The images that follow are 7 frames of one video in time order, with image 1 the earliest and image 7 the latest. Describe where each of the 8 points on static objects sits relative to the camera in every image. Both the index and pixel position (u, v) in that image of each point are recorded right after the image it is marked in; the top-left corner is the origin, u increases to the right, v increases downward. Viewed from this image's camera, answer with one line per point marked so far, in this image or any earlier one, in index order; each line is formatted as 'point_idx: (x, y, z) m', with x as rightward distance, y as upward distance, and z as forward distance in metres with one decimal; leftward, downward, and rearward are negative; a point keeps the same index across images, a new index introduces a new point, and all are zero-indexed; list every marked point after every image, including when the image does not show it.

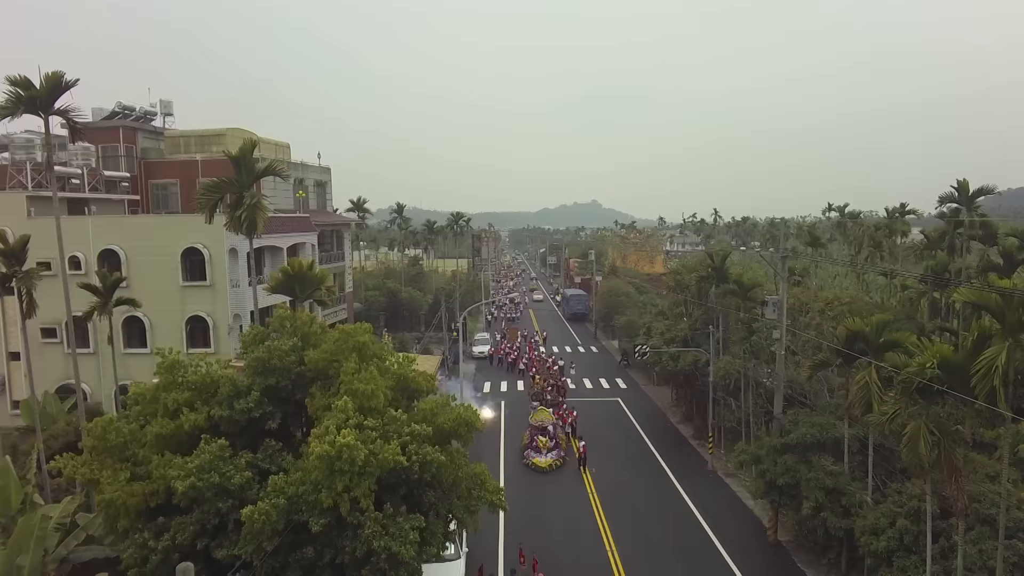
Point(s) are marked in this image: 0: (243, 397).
0: (-5.3, -2.1, +12.7) m
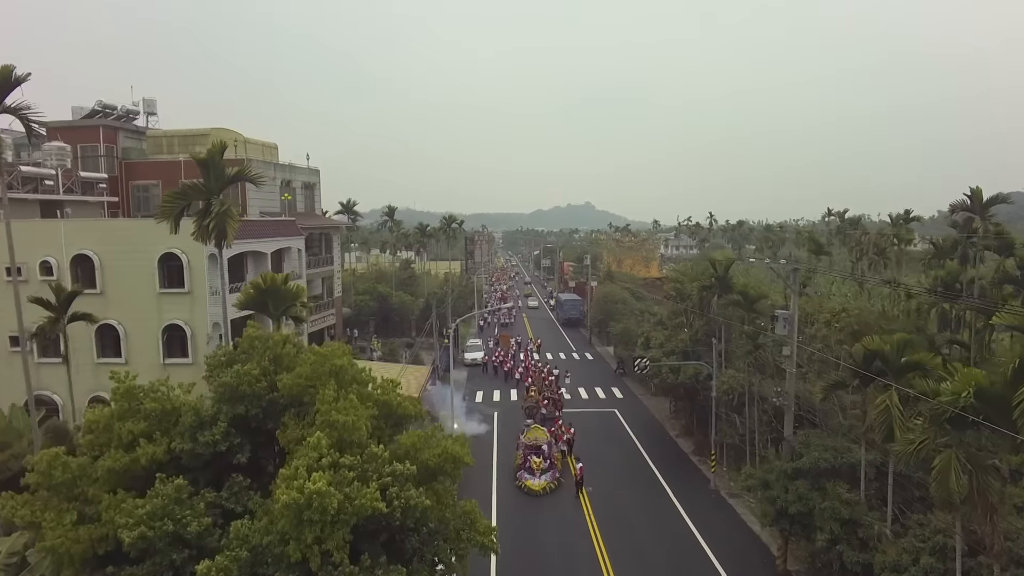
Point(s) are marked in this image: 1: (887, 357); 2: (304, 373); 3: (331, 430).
0: (-5.4, -2.5, +11.4) m
1: (+9.2, -1.7, +15.7) m
2: (-3.8, -1.6, +11.8) m
3: (-3.0, -2.3, +10.6) m
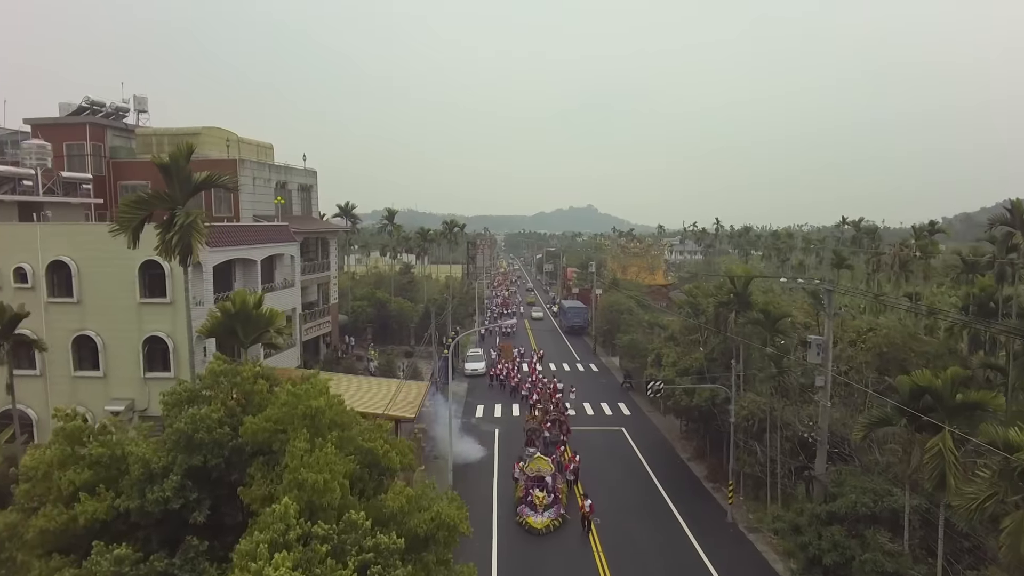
0: (-5.3, -2.9, +9.7) m
1: (+9.3, -2.3, +14.0) m
2: (-3.7, -2.0, +10.0) m
3: (-2.9, -2.8, +8.9) m
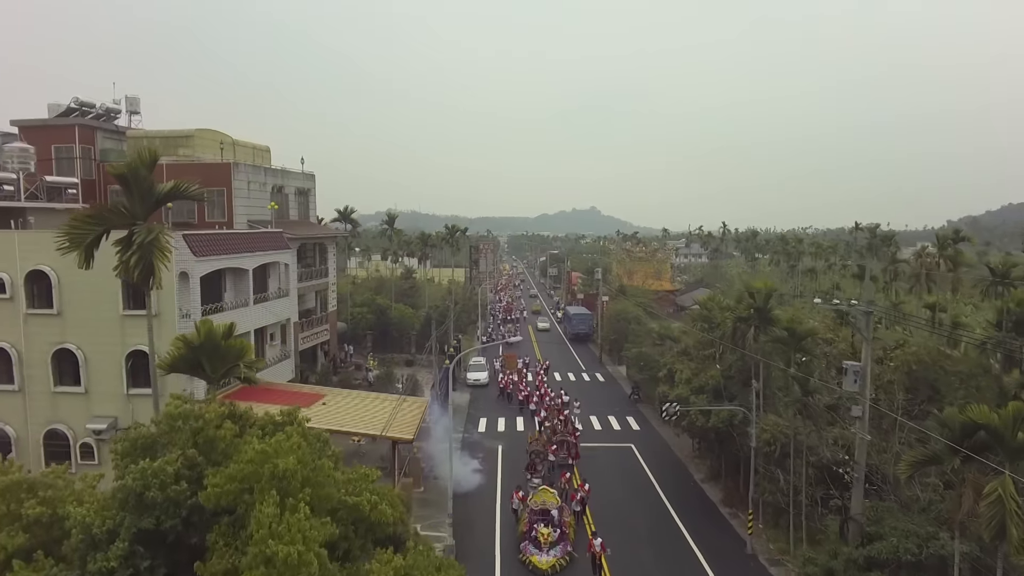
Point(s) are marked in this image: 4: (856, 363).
0: (-5.2, -3.3, +8.2) m
1: (+9.4, -2.8, +12.5) m
2: (-3.6, -2.4, +8.6) m
3: (-2.8, -3.2, +7.4) m
4: (+8.0, -1.7, +15.0) m
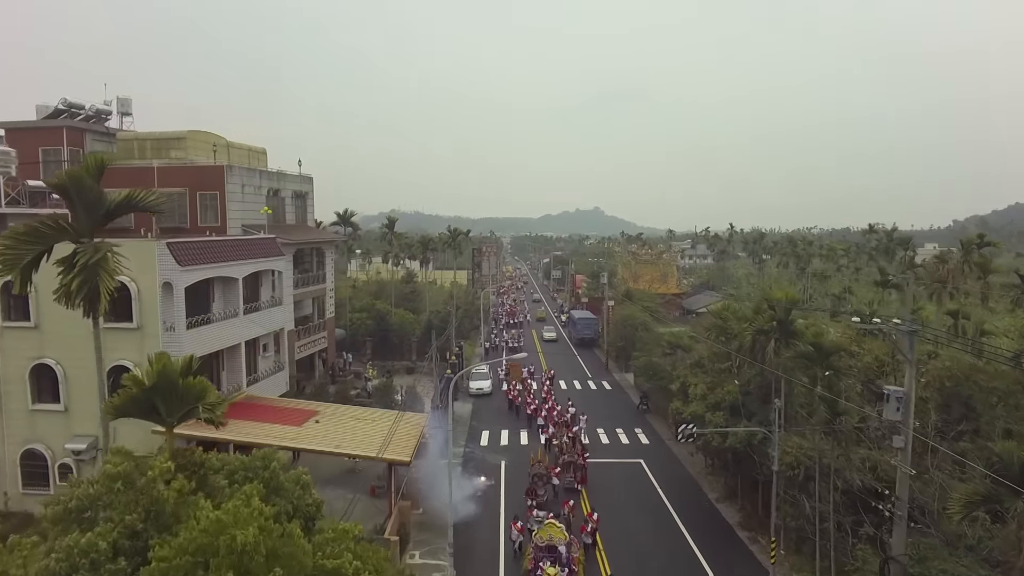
0: (-5.1, -3.7, +6.8) m
1: (+9.5, -3.1, +11.0) m
2: (-3.5, -2.8, +7.2) m
3: (-2.7, -3.6, +6.0) m
4: (+8.1, -2.1, +13.5) m
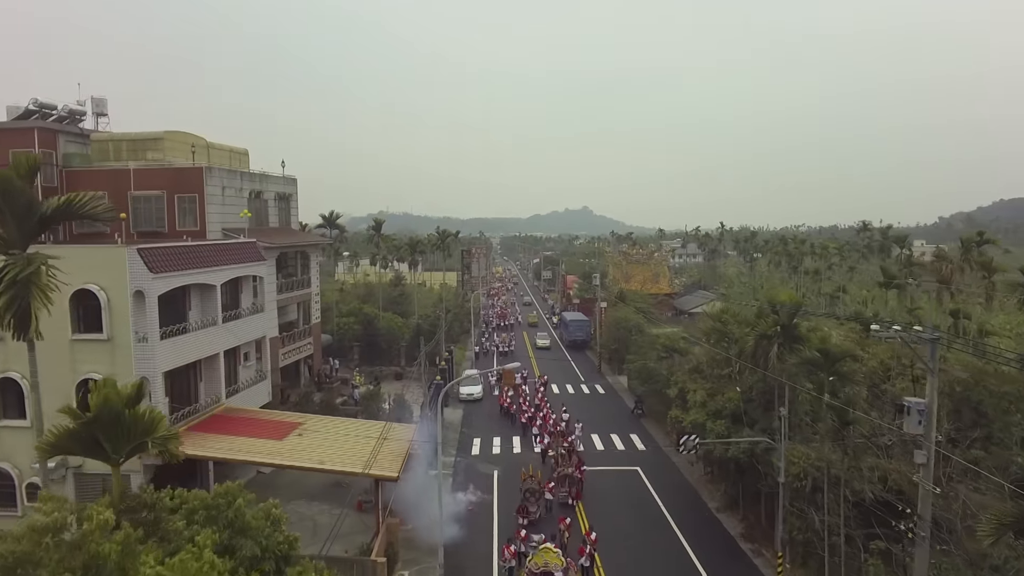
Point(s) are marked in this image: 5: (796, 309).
0: (-5.2, -3.9, +5.7) m
1: (+9.4, -3.2, +10.1) m
2: (-3.5, -3.0, +6.1) m
3: (-2.7, -3.8, +4.9) m
4: (+8.0, -2.2, +12.6) m
5: (+8.6, -0.6, +19.4) m
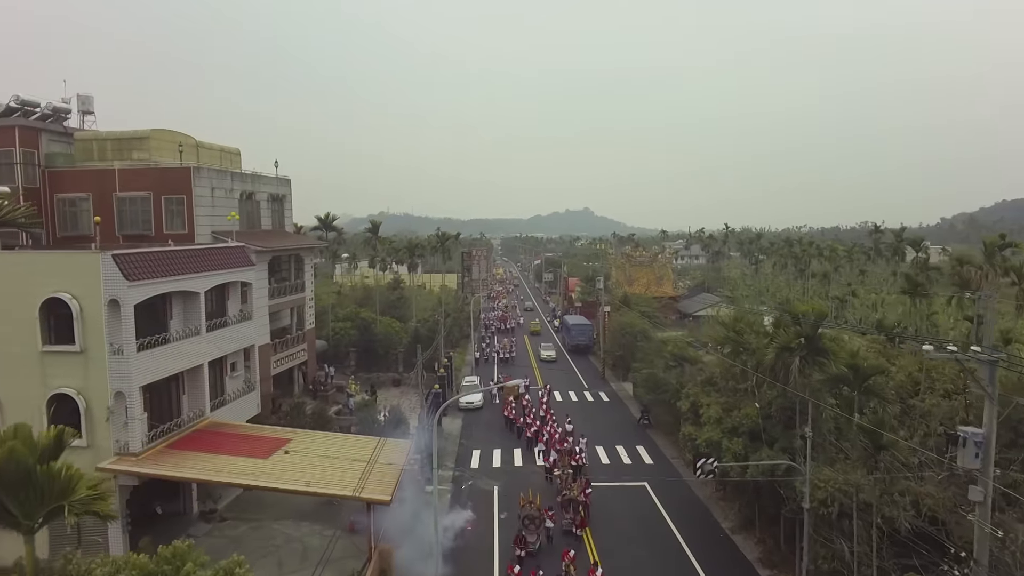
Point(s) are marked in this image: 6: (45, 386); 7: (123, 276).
0: (-5.1, -4.2, +4.3) m
1: (+9.4, -3.4, +8.7) m
2: (-3.5, -3.3, +4.7) m
3: (-2.7, -4.0, +3.5) m
4: (+8.0, -2.4, +11.2) m
5: (+8.6, -0.9, +18.0) m
6: (-14.7, -3.0, +20.2) m
7: (-12.0, +0.4, +19.9) m
